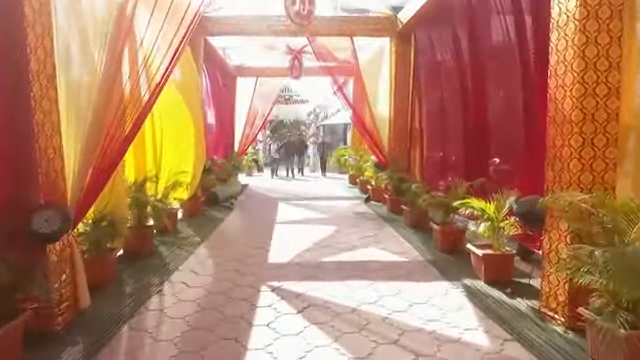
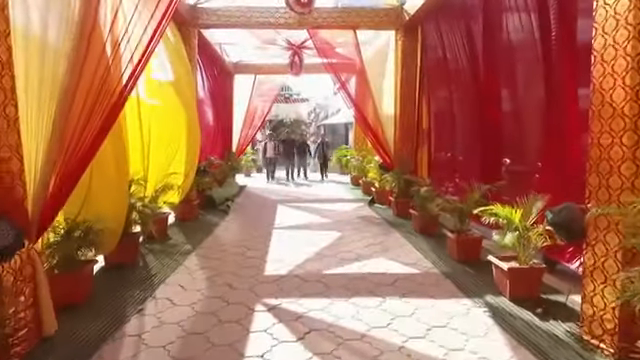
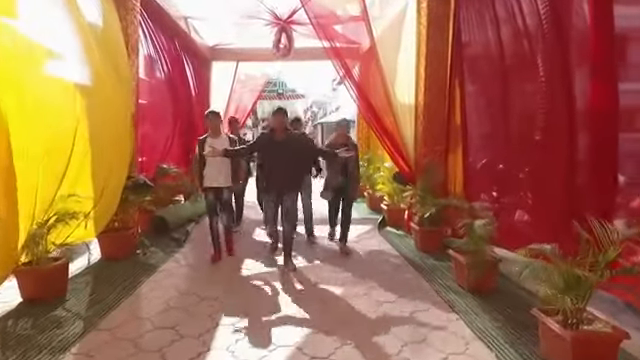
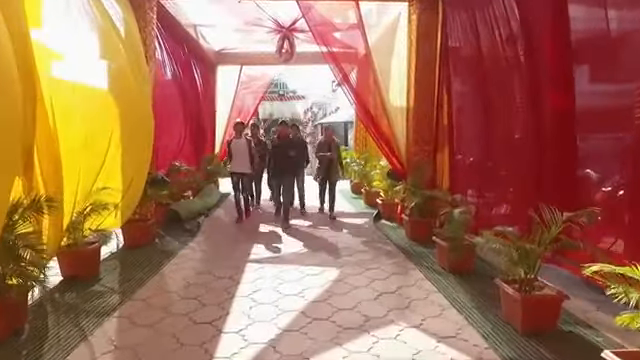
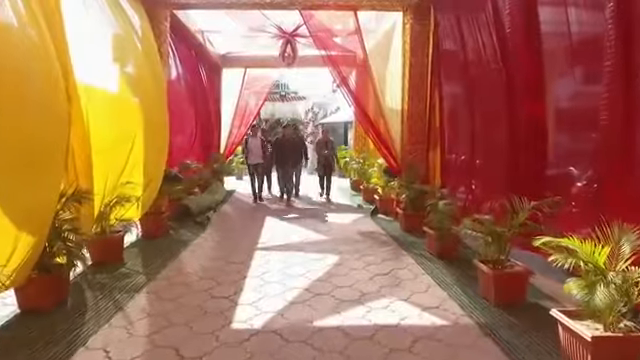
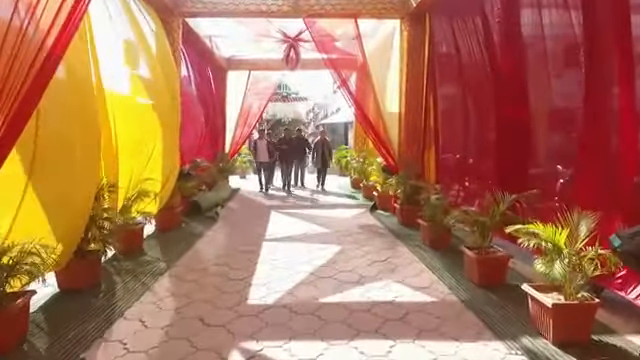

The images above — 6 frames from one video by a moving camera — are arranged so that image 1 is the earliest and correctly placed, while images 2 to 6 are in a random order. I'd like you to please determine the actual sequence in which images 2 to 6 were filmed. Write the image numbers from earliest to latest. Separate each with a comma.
2, 6, 5, 4, 3
